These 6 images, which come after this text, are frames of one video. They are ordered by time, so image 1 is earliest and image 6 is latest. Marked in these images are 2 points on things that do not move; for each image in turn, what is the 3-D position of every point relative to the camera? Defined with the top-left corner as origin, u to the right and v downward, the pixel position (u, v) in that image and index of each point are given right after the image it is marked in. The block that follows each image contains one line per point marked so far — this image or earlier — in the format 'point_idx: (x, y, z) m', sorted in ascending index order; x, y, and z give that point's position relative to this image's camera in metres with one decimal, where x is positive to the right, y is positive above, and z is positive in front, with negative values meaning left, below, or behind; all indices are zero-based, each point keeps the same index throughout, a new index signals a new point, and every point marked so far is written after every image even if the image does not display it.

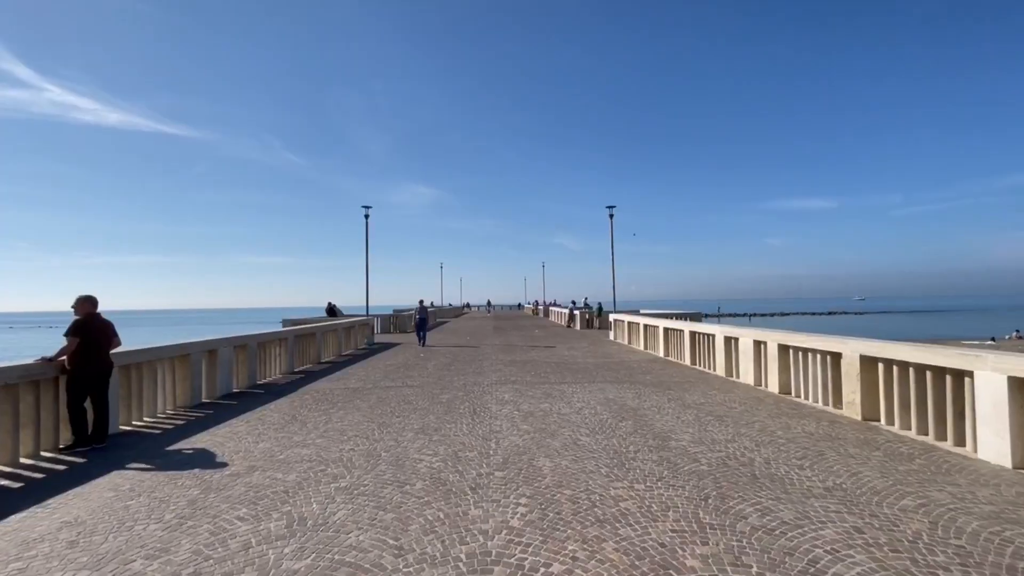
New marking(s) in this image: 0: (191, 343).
0: (-6.3, -1.1, +9.4) m
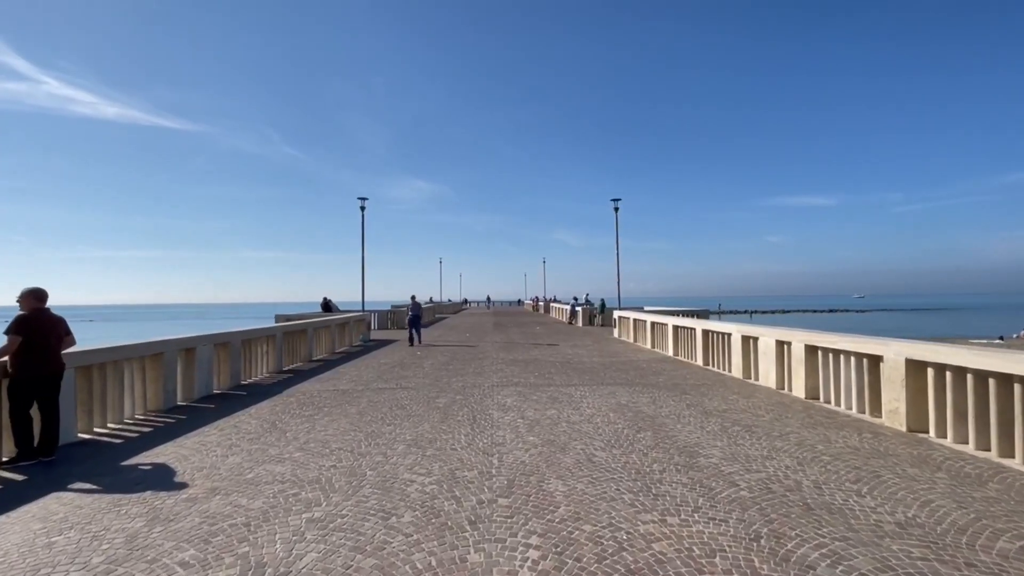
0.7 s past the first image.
0: (-6.3, -1.0, +8.6) m
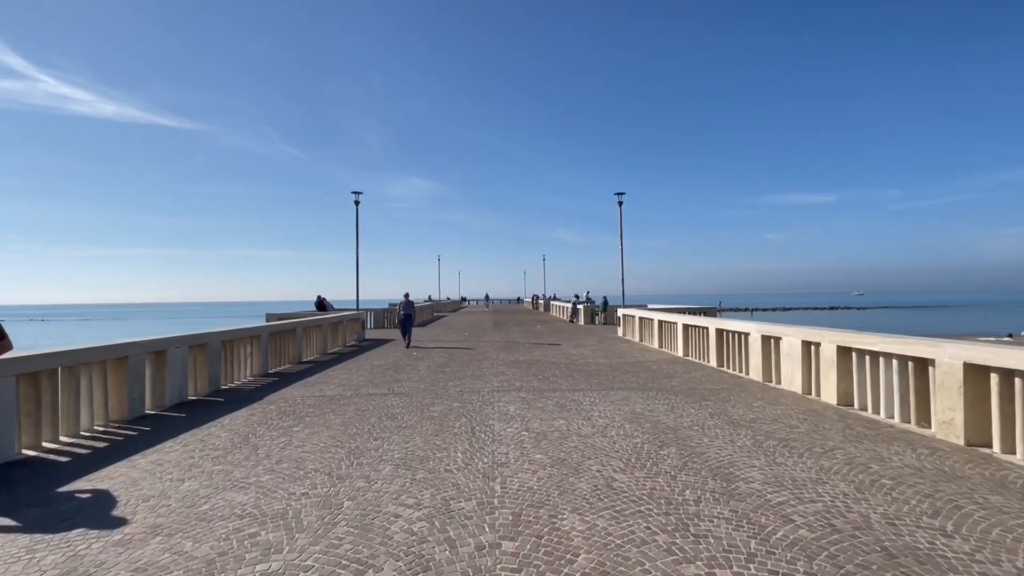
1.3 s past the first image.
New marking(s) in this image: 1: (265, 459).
0: (-6.2, -0.9, +7.8) m
1: (-2.8, -2.0, +5.5) m
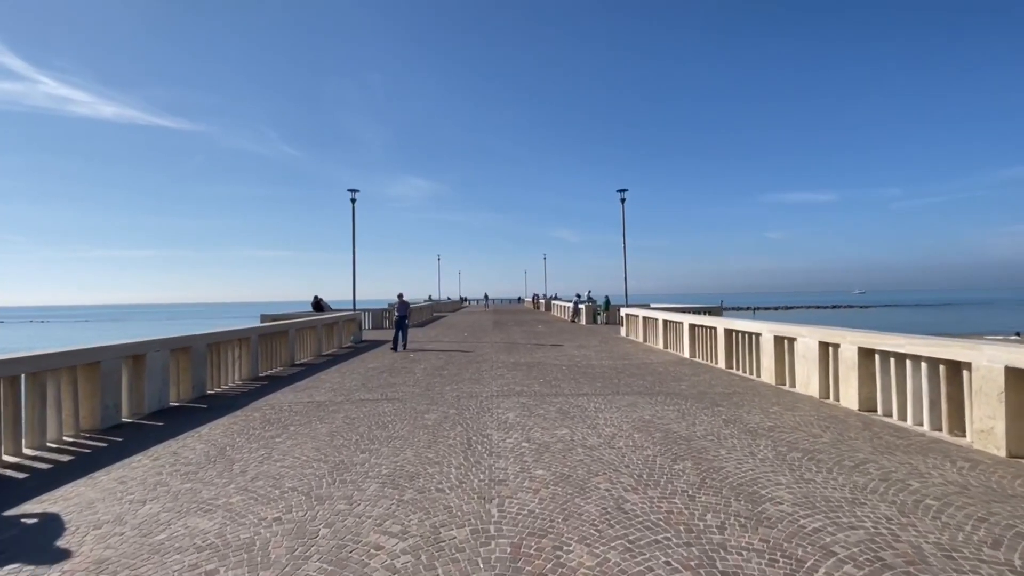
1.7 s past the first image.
0: (-6.3, -0.9, +7.3) m
1: (-2.9, -2.0, +5.0) m
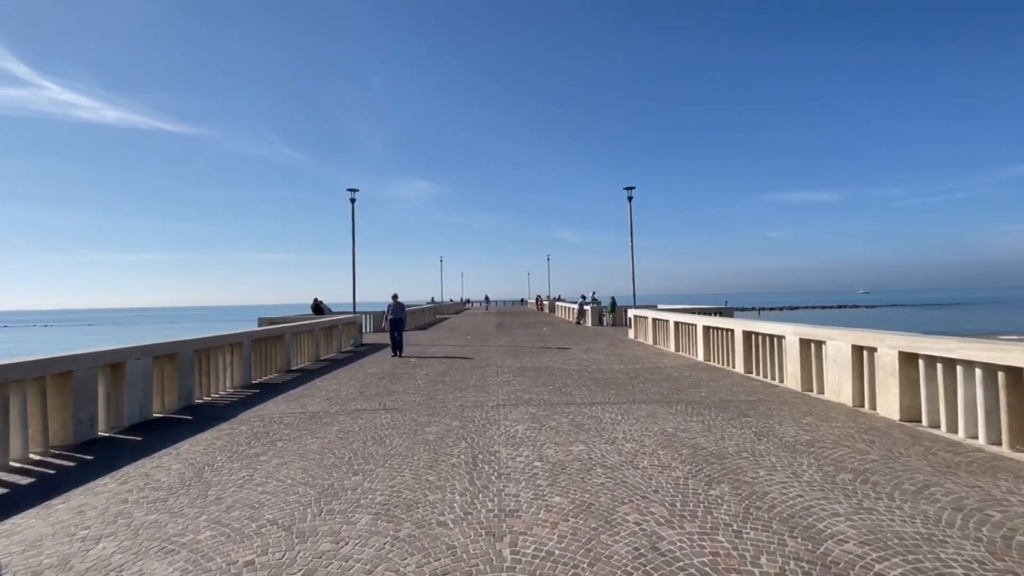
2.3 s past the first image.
0: (-6.1, -1.0, +6.7) m
1: (-2.7, -2.0, +4.4) m
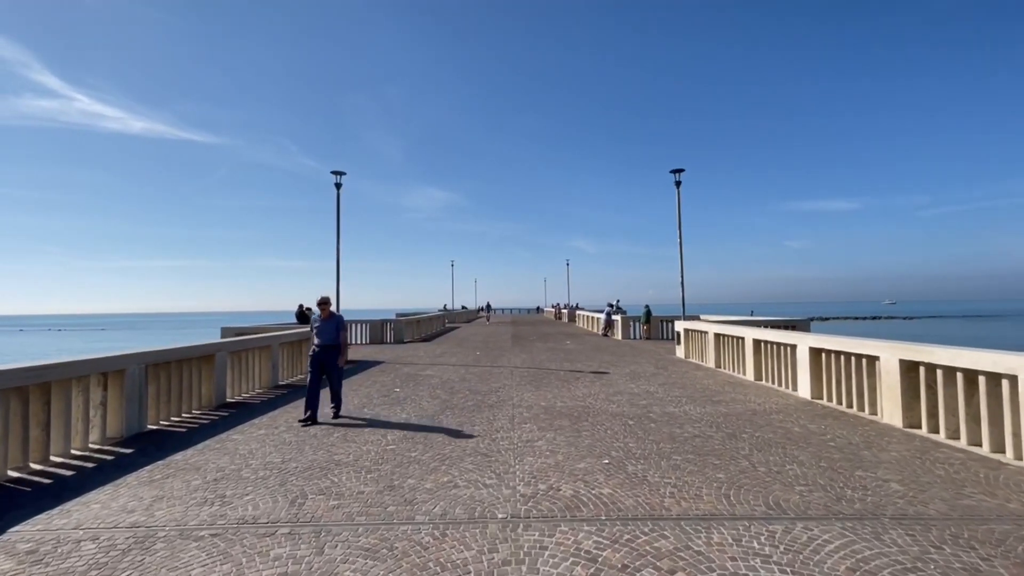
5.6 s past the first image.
0: (-5.9, -0.9, +2.9) m
1: (-2.6, -1.9, +0.5) m
